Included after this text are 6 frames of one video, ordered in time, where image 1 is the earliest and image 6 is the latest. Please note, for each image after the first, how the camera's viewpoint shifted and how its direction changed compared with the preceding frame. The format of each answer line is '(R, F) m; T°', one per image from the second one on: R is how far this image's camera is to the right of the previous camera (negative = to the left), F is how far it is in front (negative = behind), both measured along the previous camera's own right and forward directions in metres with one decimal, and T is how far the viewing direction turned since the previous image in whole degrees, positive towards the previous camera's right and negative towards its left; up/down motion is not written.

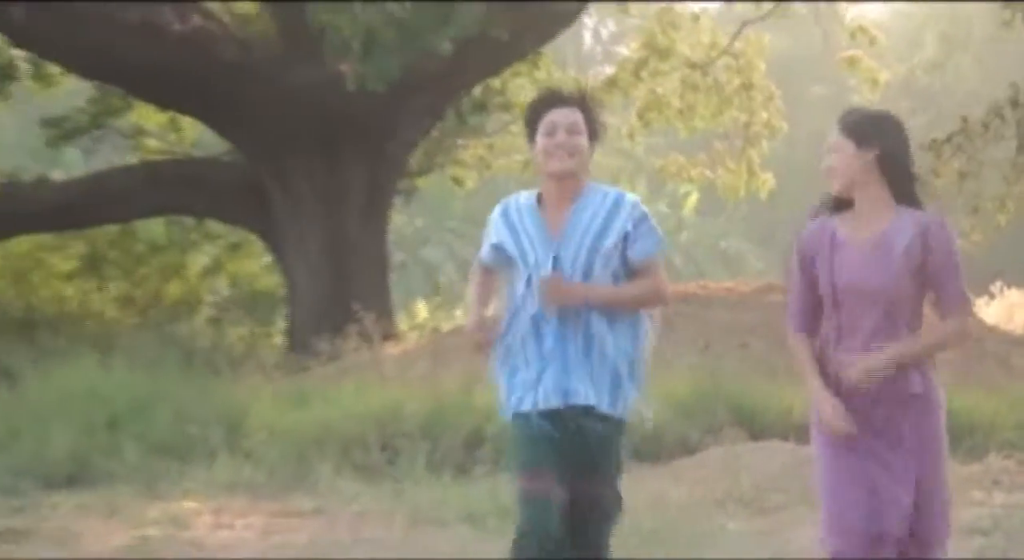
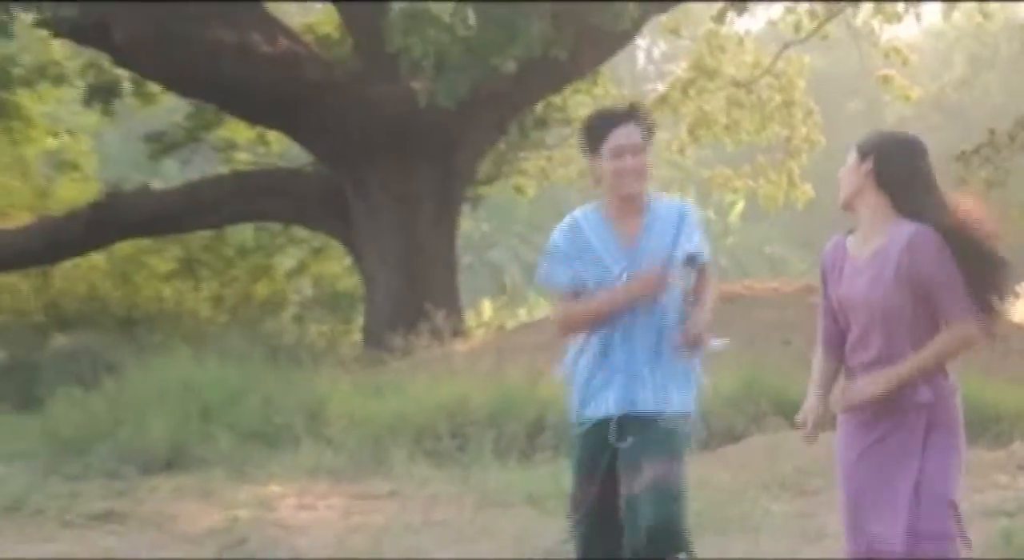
(0.0, -0.4) m; -3°
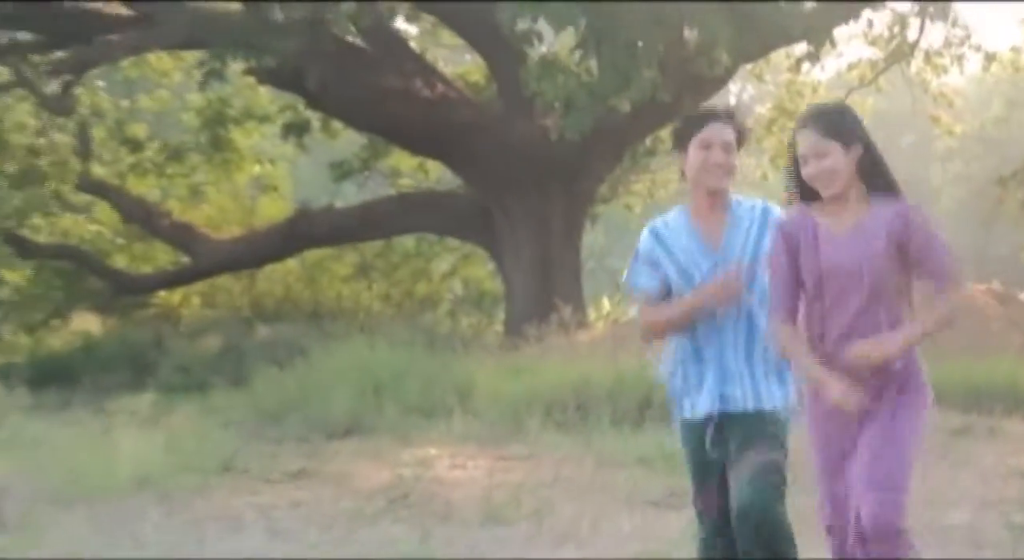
(0.0, -1.2) m; -4°
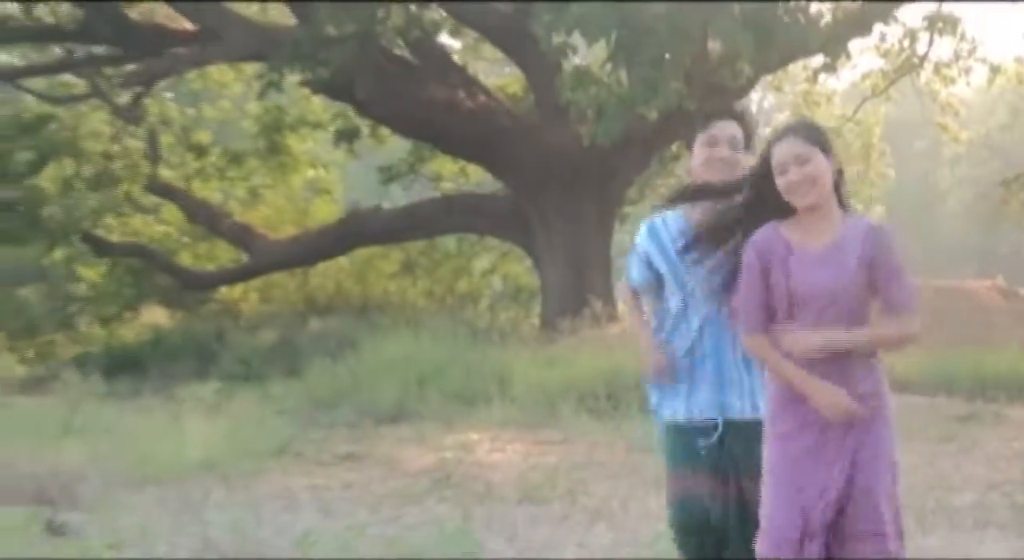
(0.0, -0.5) m; -1°
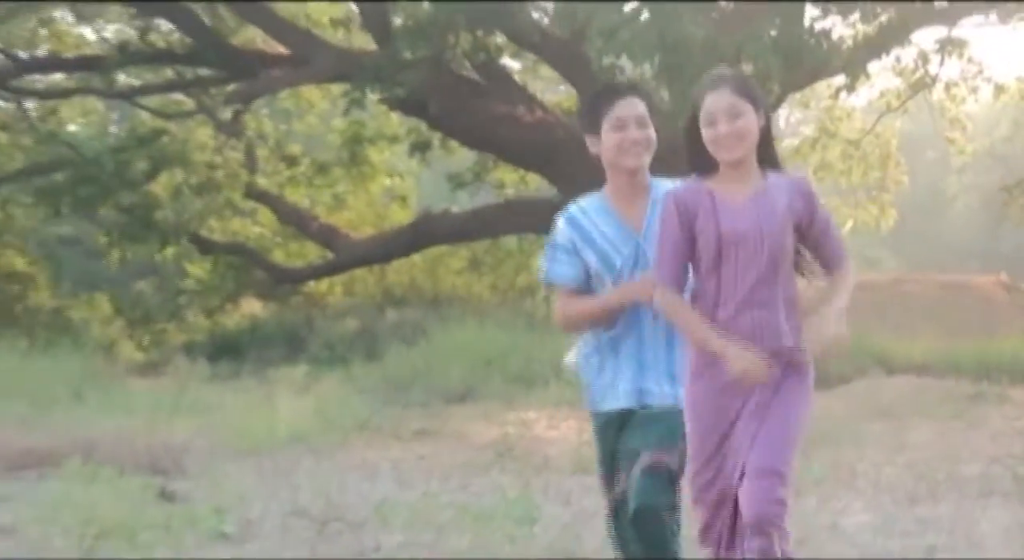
(-0.1, -0.9) m; -2°
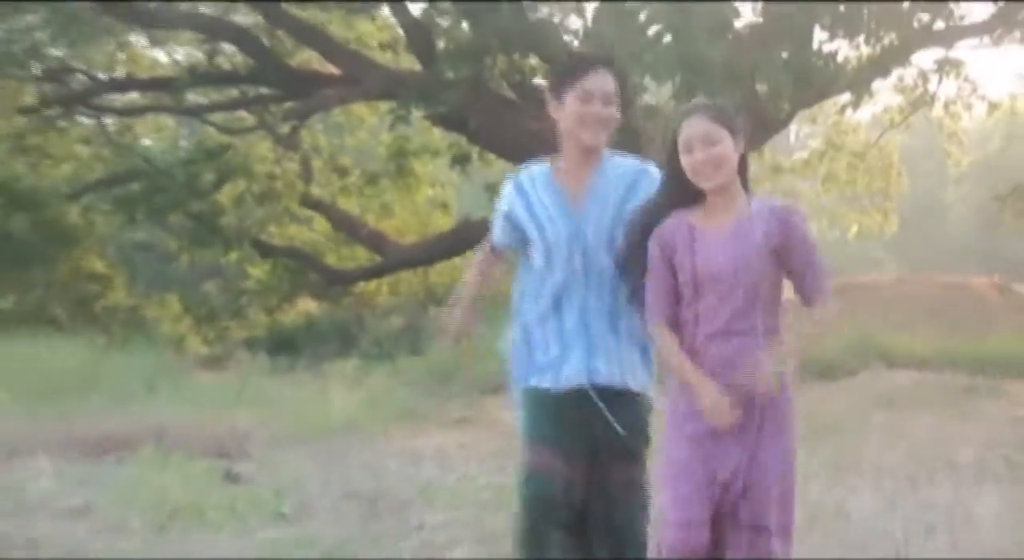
(0.0, -0.7) m; -1°
